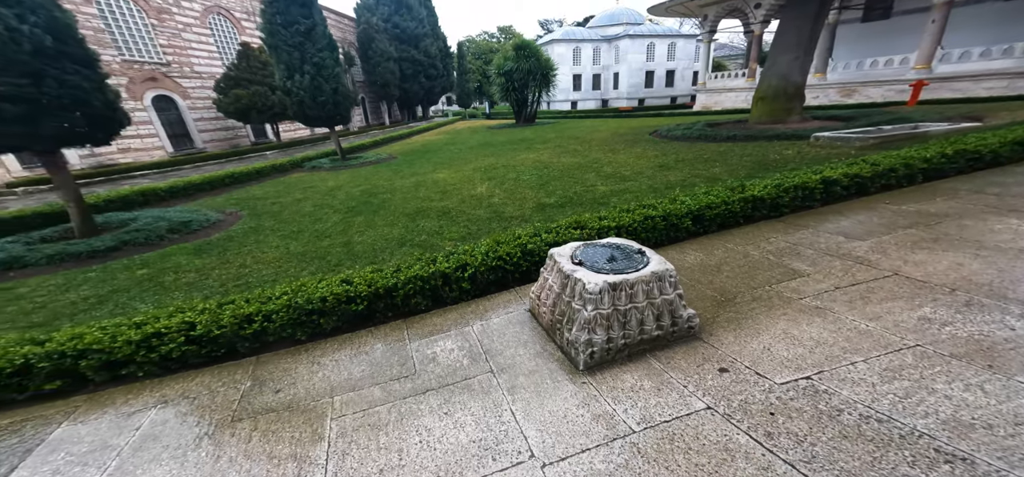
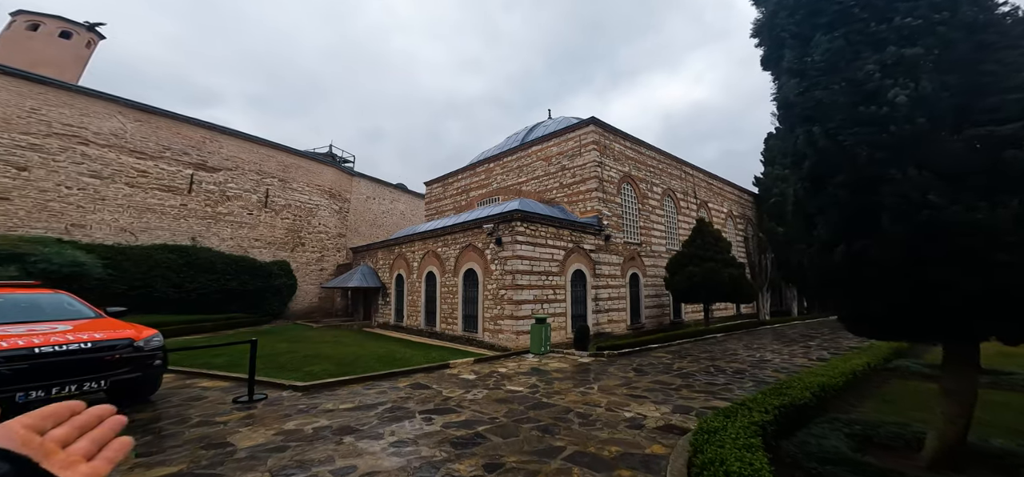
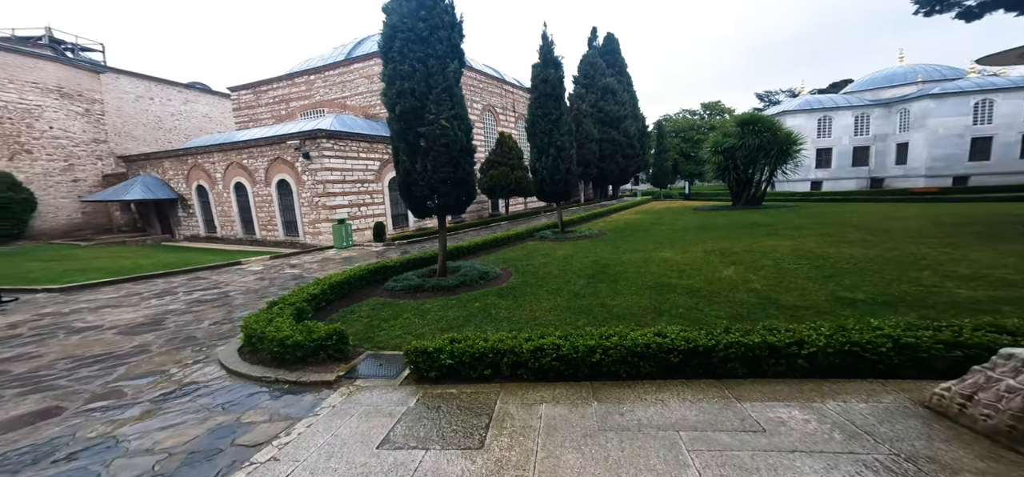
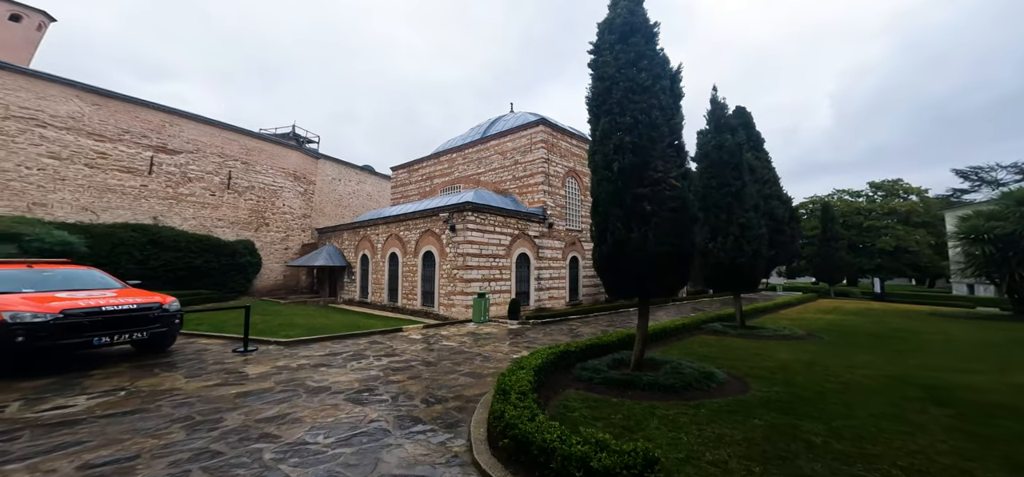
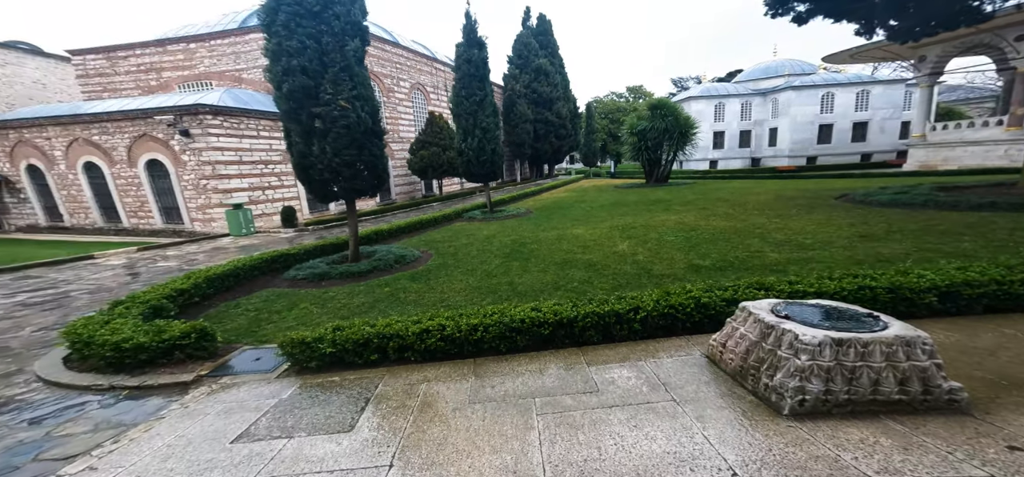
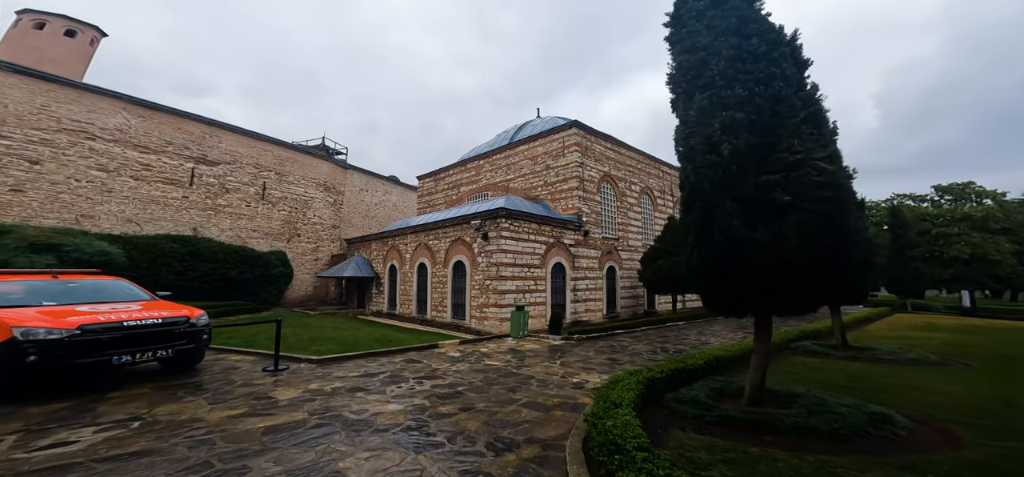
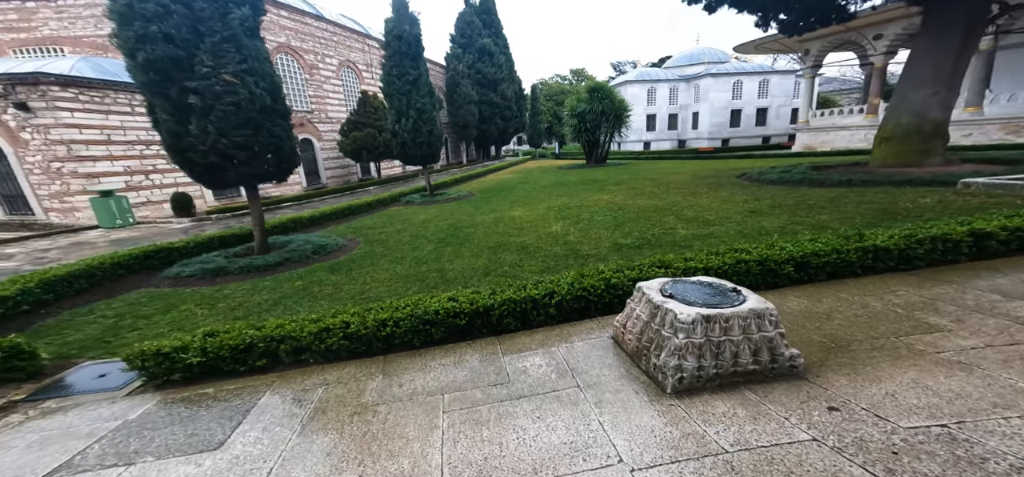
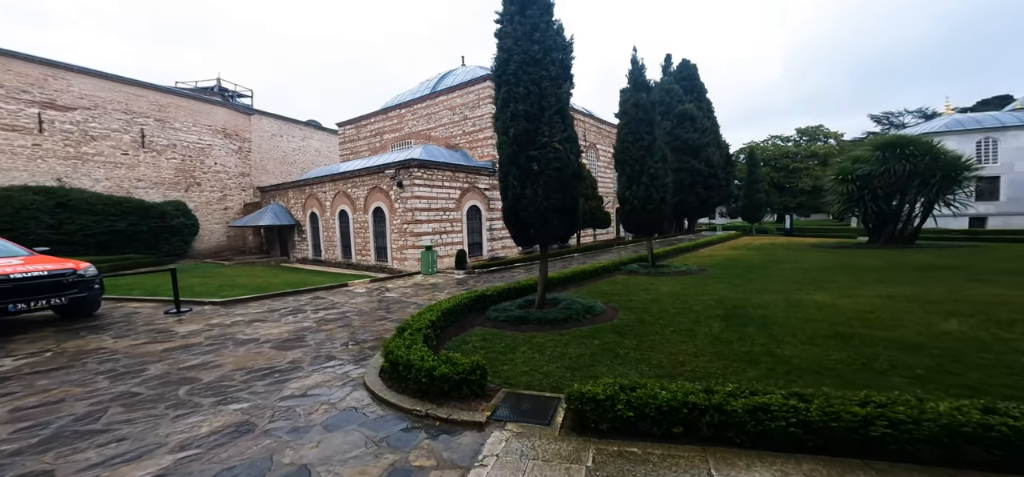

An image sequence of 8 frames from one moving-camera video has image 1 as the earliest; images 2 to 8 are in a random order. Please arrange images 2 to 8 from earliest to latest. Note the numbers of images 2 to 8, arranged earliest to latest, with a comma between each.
7, 5, 3, 8, 4, 6, 2
